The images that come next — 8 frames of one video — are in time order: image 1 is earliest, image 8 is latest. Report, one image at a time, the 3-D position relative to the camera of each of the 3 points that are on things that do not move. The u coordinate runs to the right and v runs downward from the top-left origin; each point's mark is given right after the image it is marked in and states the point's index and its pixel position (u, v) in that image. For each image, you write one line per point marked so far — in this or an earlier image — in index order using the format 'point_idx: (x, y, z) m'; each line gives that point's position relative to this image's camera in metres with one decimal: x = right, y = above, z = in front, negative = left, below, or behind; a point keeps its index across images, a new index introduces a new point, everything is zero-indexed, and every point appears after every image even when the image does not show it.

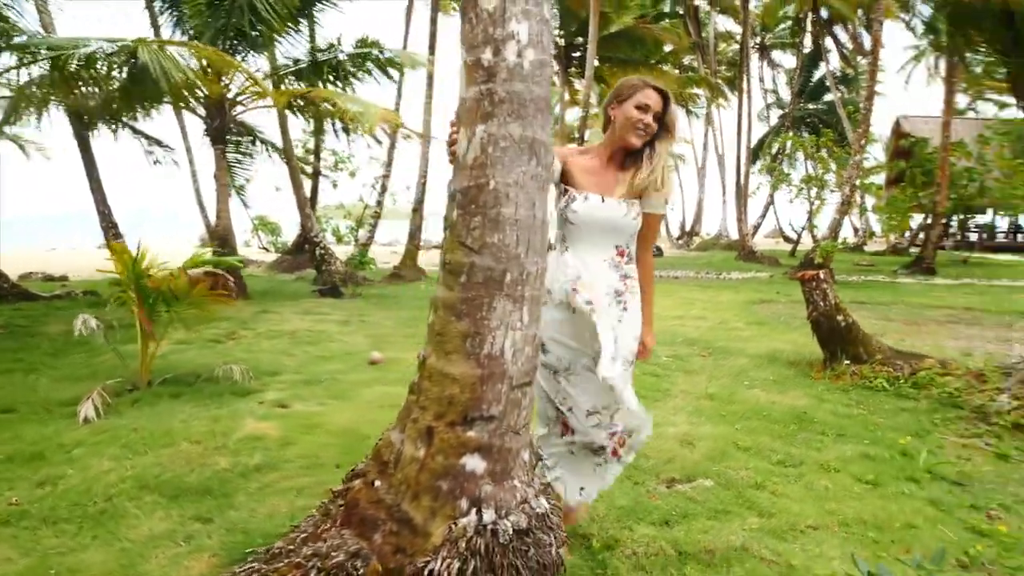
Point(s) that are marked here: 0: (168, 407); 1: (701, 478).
0: (-2.4, -0.8, +4.7) m
1: (+1.0, -1.0, +3.7) m
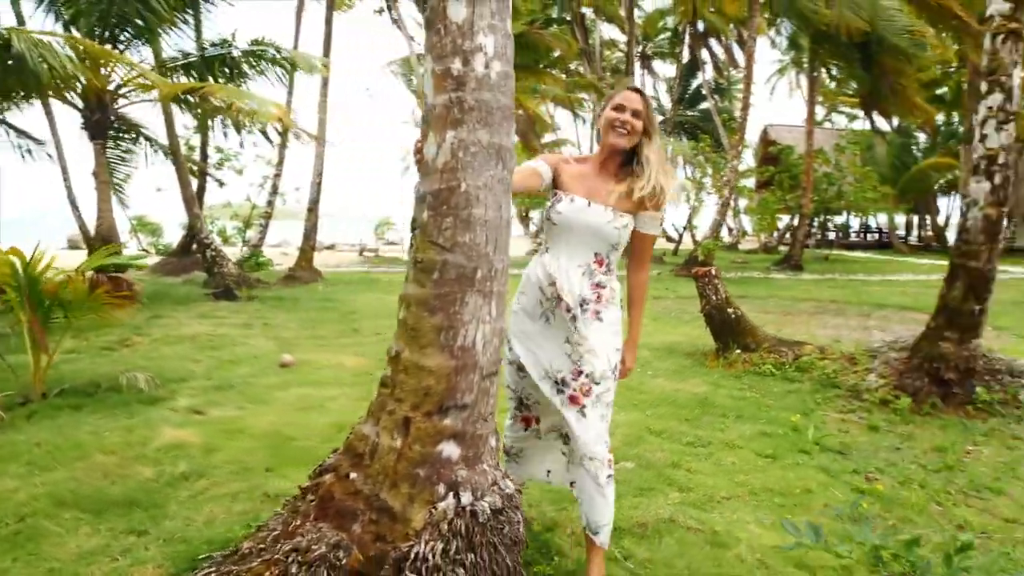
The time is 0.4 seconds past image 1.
0: (-2.9, -0.9, +4.4) m
1: (+0.6, -1.0, +4.0) m
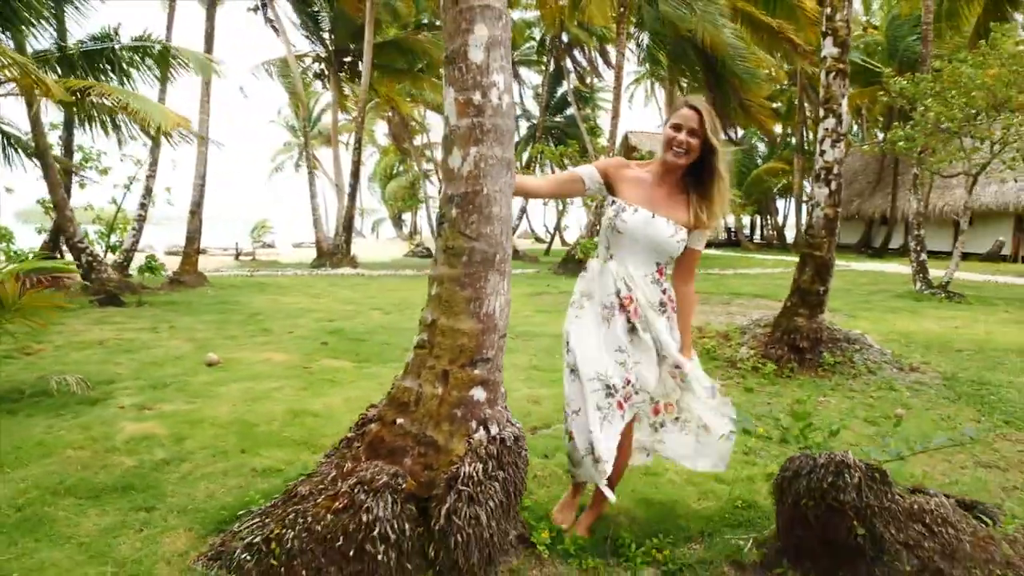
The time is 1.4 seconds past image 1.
0: (-3.3, -0.9, +4.4) m
1: (+0.3, -0.9, +4.6) m
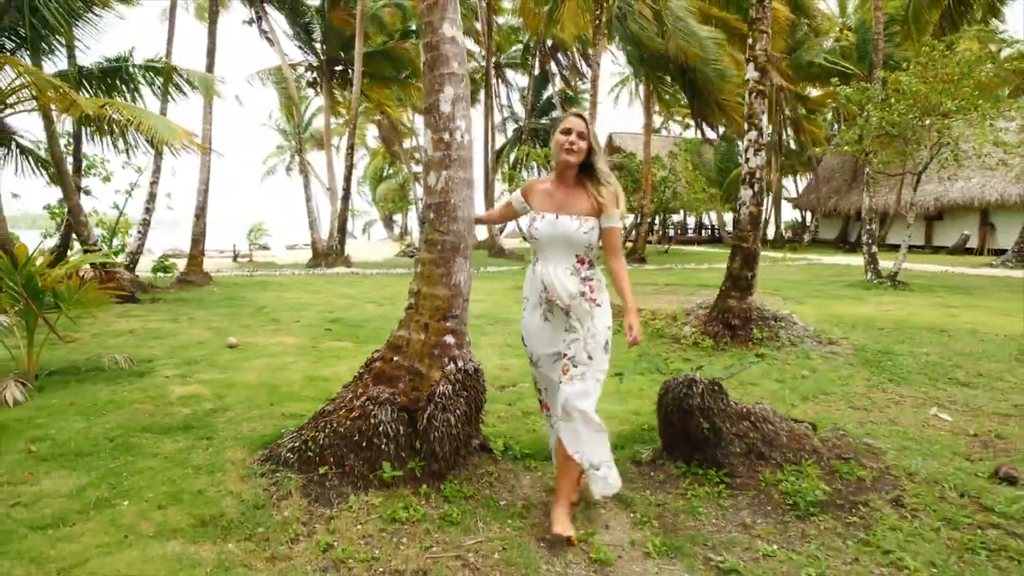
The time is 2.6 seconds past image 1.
0: (-3.5, -0.8, +5.5) m
1: (+0.1, -0.8, +5.8) m
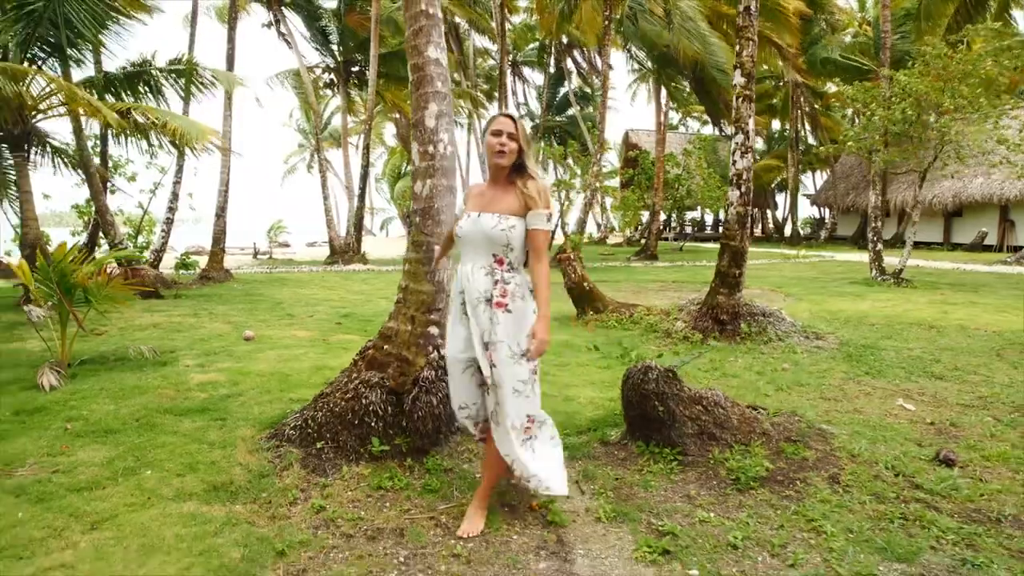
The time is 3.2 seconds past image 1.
0: (-3.5, -0.8, +6.0) m
1: (0.0, -0.8, +6.2) m
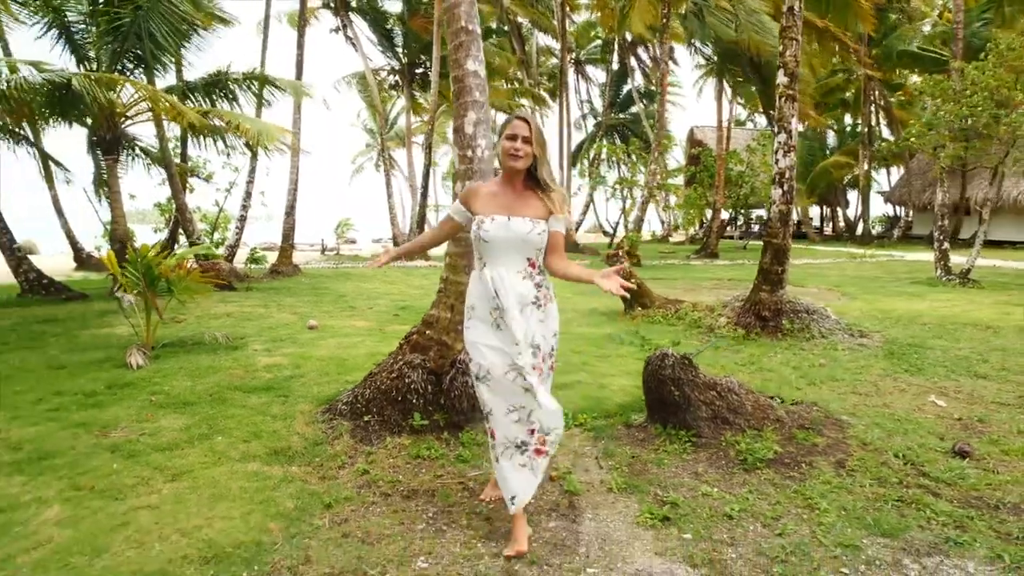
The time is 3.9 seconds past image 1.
0: (-3.2, -0.7, +6.7) m
1: (+0.4, -0.7, +6.5) m
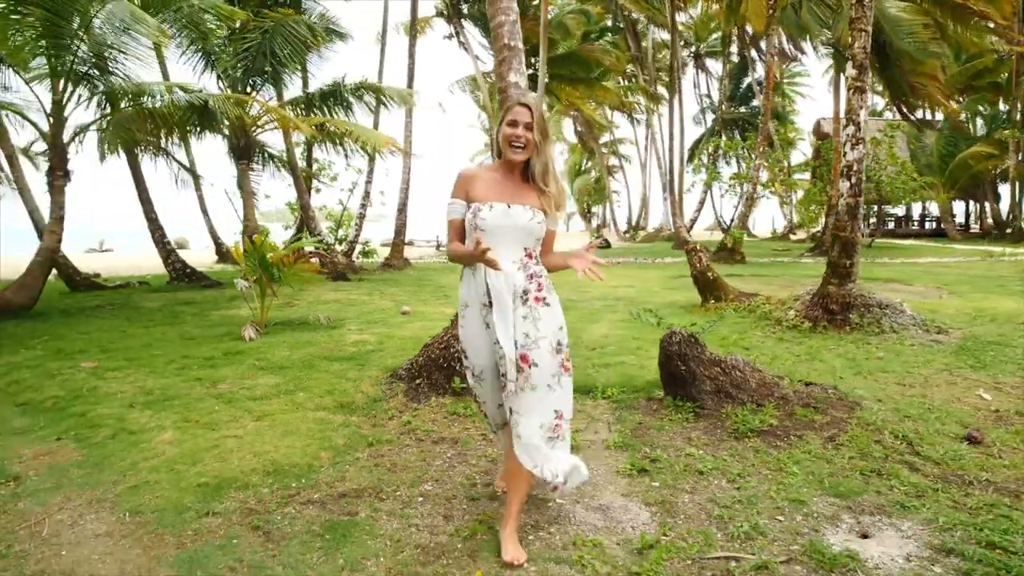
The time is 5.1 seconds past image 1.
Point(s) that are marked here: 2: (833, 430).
0: (-2.5, -0.5, +7.8) m
1: (+1.0, -0.6, +7.0) m
2: (+2.0, -0.9, +4.2) m
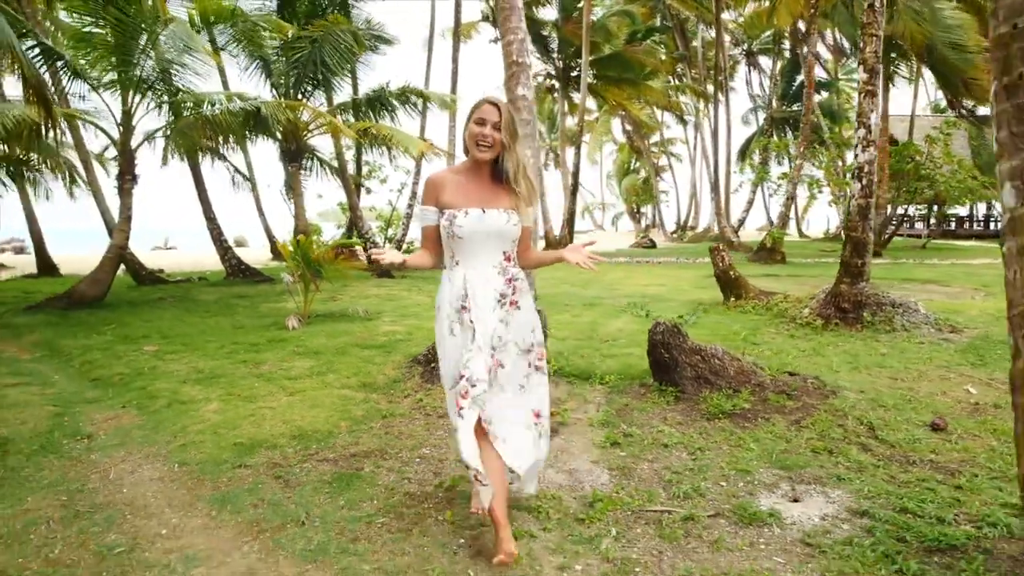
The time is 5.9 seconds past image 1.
0: (-2.2, -0.5, +8.5) m
1: (+1.2, -0.6, +7.5) m
2: (+2.0, -0.9, +4.6) m
